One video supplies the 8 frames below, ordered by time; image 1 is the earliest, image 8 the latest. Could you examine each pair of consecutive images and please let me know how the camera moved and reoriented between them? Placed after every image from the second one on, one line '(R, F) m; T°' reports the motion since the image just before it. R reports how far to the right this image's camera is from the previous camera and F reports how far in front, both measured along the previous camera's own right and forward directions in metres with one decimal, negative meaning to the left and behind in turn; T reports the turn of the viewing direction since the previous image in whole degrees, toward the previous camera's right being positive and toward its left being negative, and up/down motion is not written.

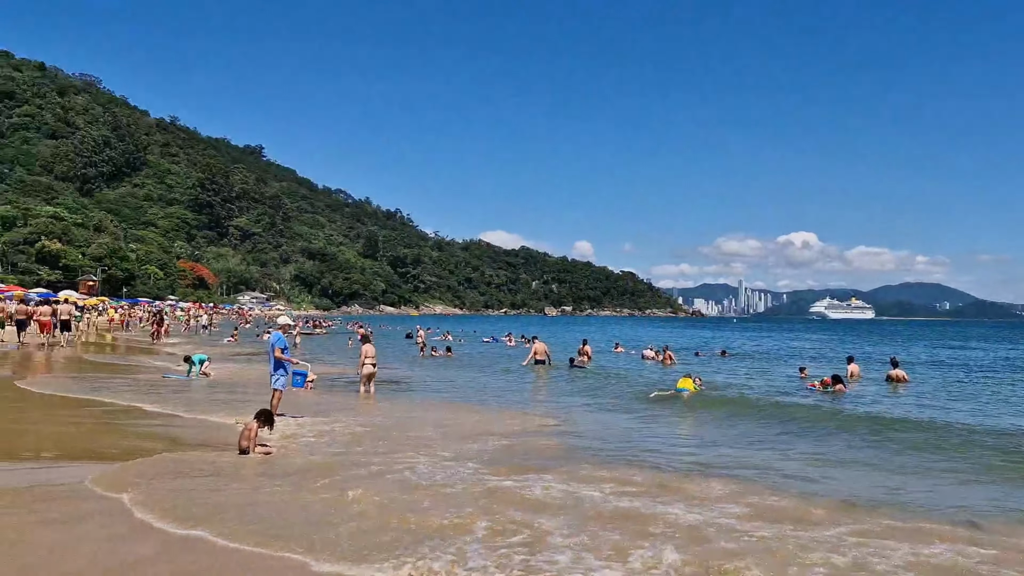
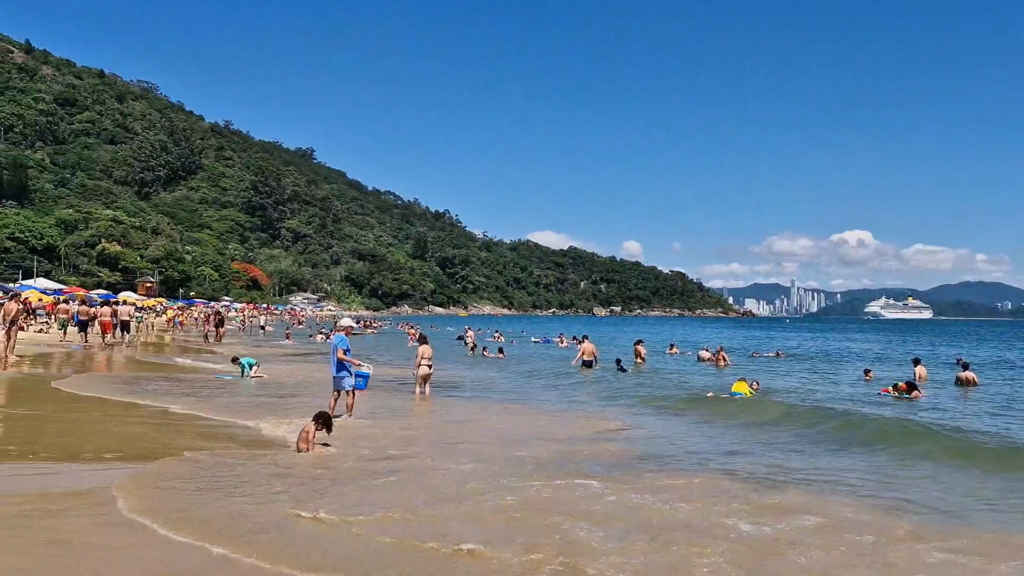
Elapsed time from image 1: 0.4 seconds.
(-0.2, +0.3) m; -4°
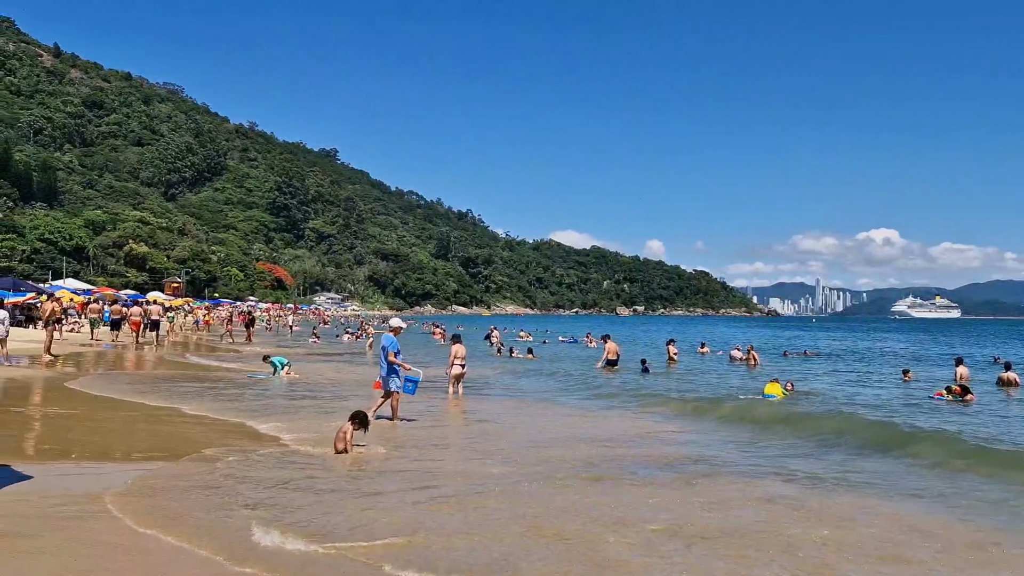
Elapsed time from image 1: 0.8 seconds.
(-0.3, +0.4) m; -2°
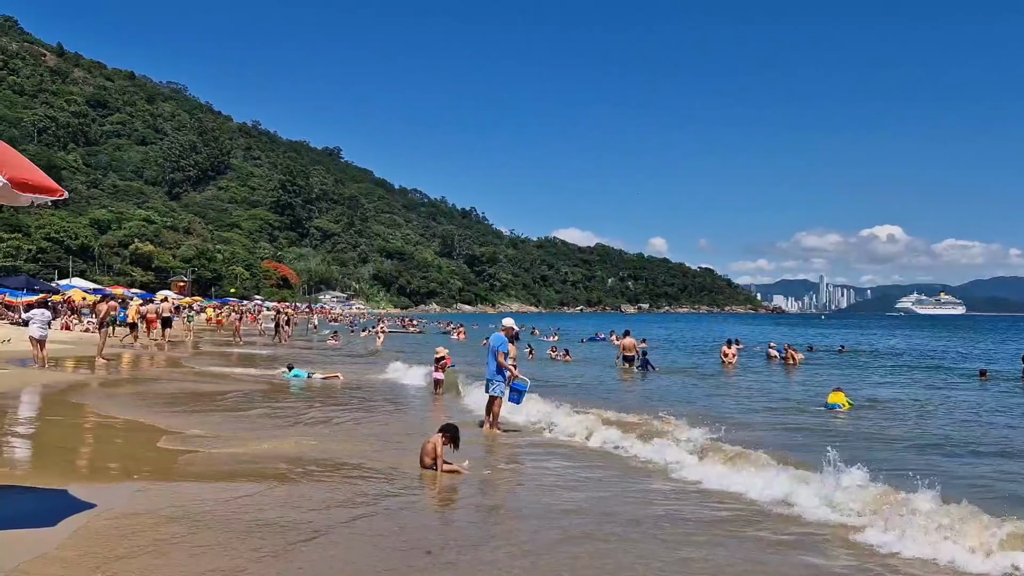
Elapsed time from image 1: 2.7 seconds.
(-0.9, +1.0) m; 0°
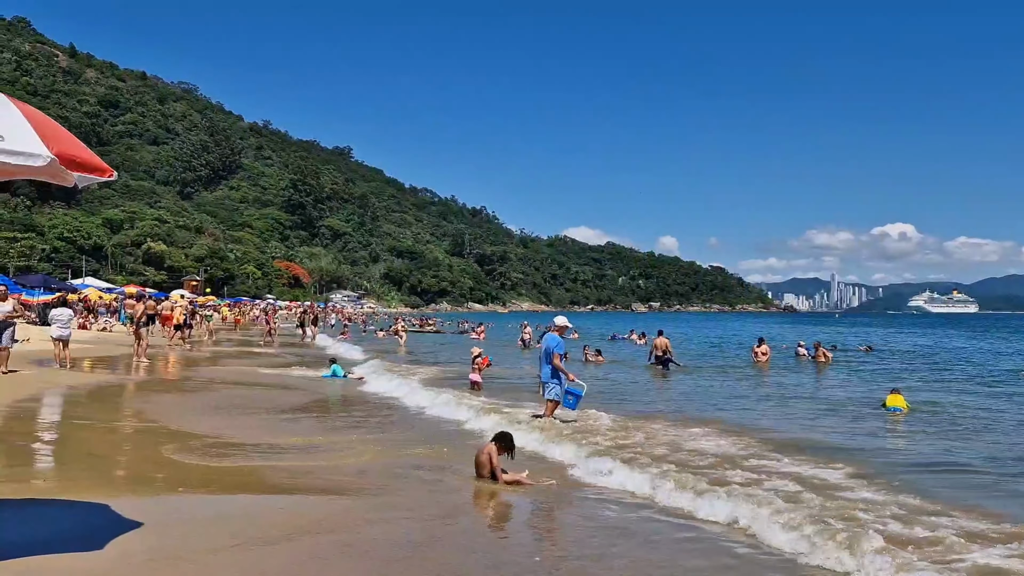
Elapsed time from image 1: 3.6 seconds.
(-0.5, +0.5) m; -1°
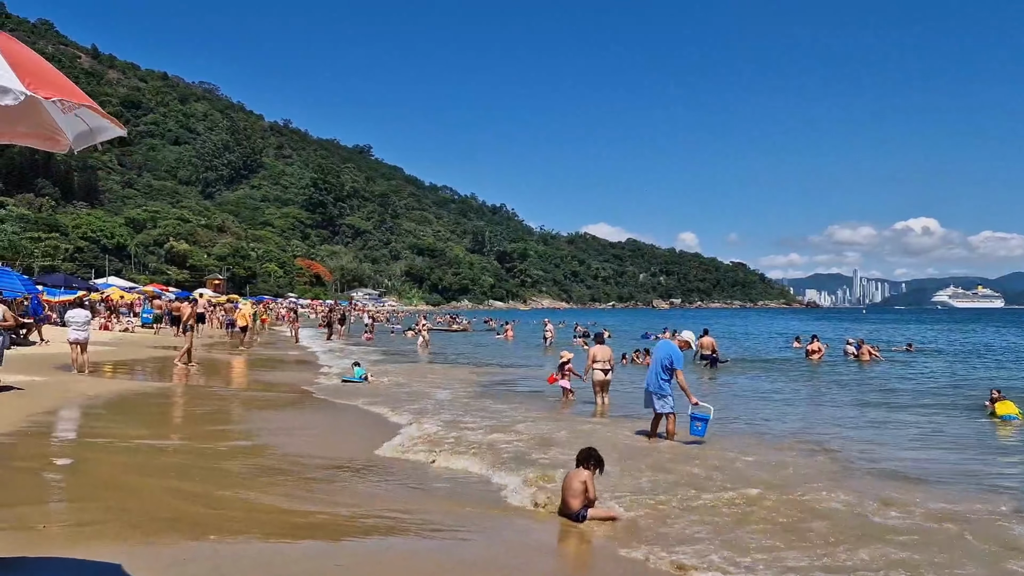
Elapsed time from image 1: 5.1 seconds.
(-0.6, +1.0) m; -1°
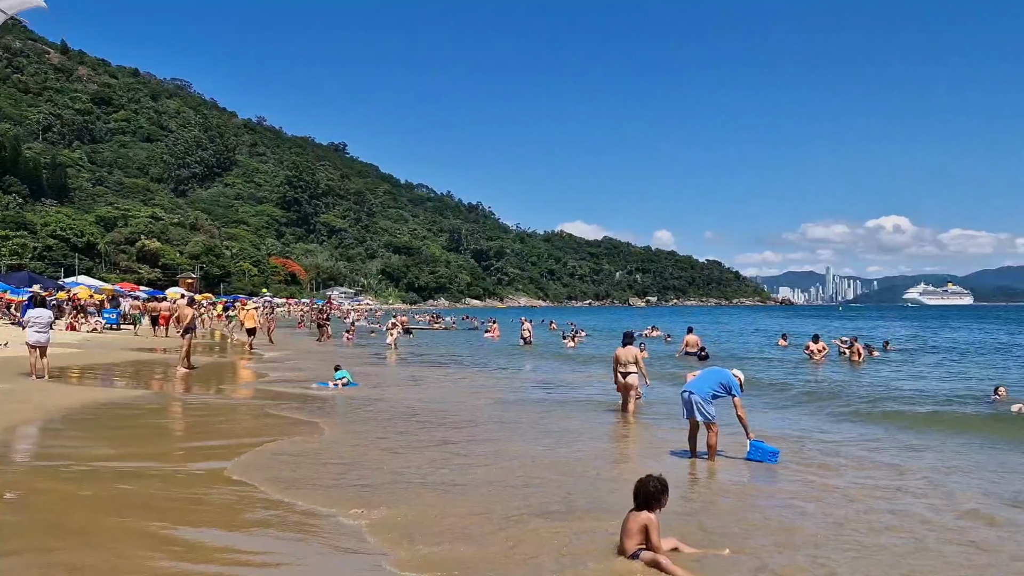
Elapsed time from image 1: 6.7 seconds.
(+0.2, -0.3) m; +2°
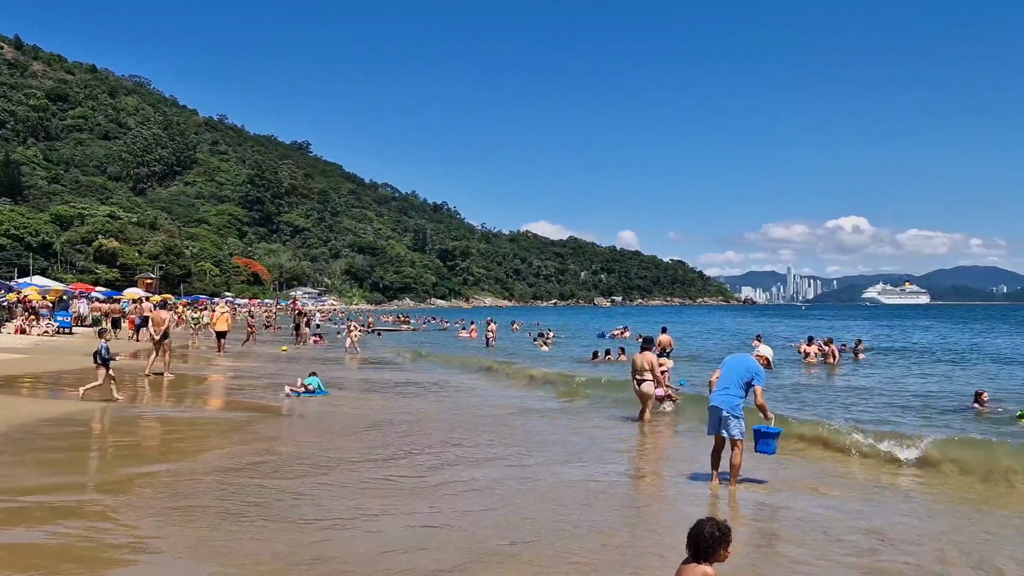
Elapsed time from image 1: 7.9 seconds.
(+0.6, -1.1) m; +3°
